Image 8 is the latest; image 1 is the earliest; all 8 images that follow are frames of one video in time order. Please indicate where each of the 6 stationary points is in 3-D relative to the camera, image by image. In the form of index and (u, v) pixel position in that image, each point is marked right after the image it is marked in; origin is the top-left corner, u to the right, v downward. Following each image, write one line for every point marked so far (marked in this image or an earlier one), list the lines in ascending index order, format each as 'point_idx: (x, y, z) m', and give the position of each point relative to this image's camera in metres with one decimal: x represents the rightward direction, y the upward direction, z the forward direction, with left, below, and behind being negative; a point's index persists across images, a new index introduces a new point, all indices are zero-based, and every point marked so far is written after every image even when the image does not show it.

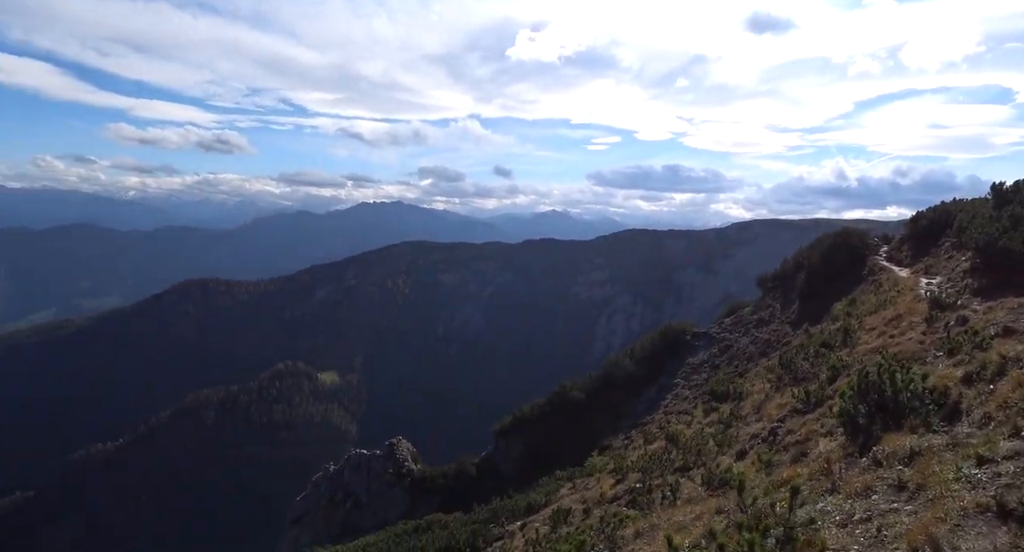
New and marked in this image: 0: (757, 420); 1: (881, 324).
0: (+5.5, -3.3, +17.1) m
1: (+9.7, -1.3, +19.9) m
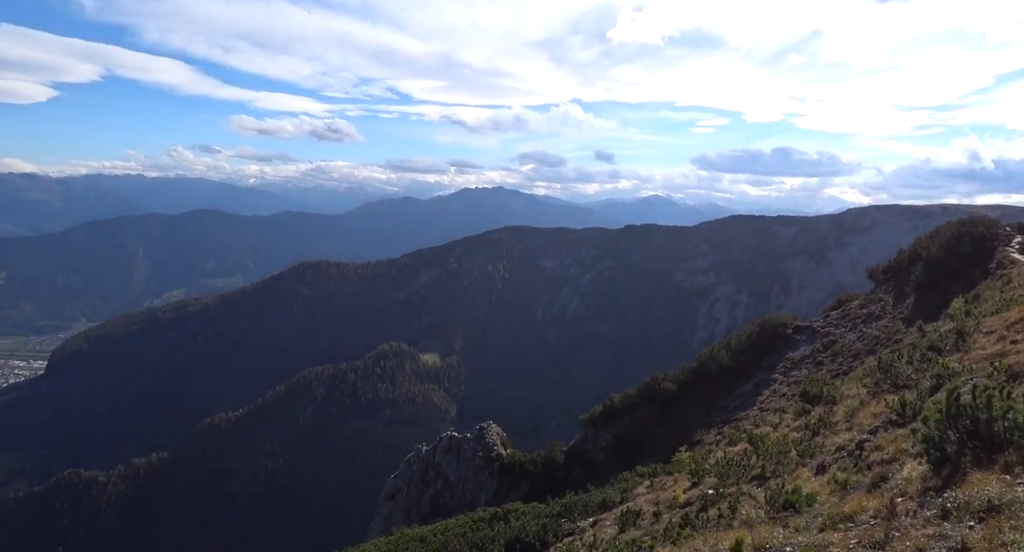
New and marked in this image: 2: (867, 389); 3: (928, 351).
0: (+6.8, -3.1, +15.6) m
1: (+11.4, -1.1, +17.7) m
2: (+8.8, -2.7, +18.9) m
3: (+10.5, -1.9, +19.3) m
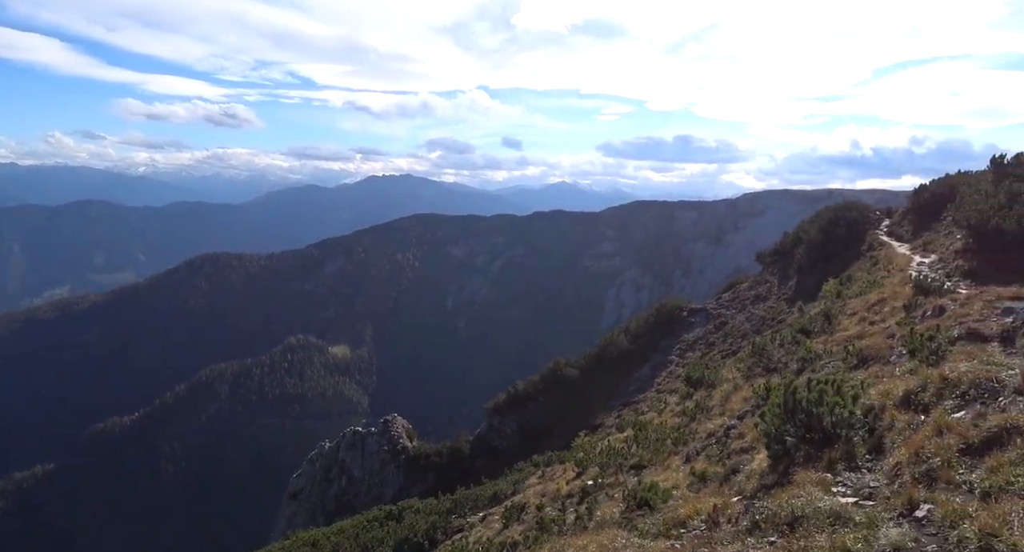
0: (+4.3, -2.9, +15.8) m
1: (+8.5, -0.8, +18.5) m
2: (+5.9, -2.4, +19.4) m
3: (+7.5, -1.5, +20.0) m
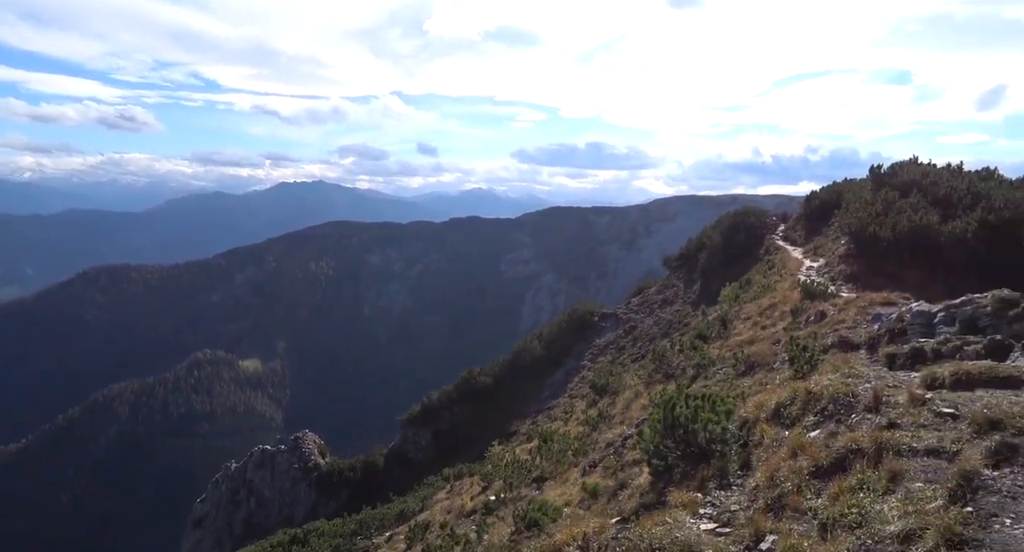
0: (+2.2, -3.1, +15.9) m
1: (+6.1, -0.9, +19.0) m
2: (+3.4, -2.6, +19.6) m
3: (+5.0, -1.7, +20.4) m
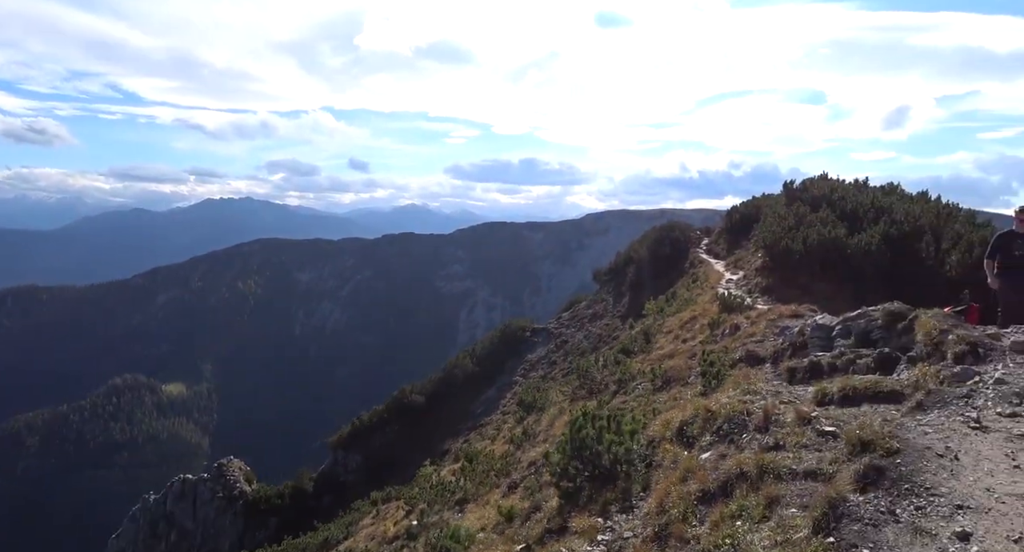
0: (+0.6, -3.4, +15.8) m
1: (+4.2, -1.3, +19.3) m
2: (+1.5, -3.0, +19.6) m
3: (+2.9, -2.1, +20.5) m
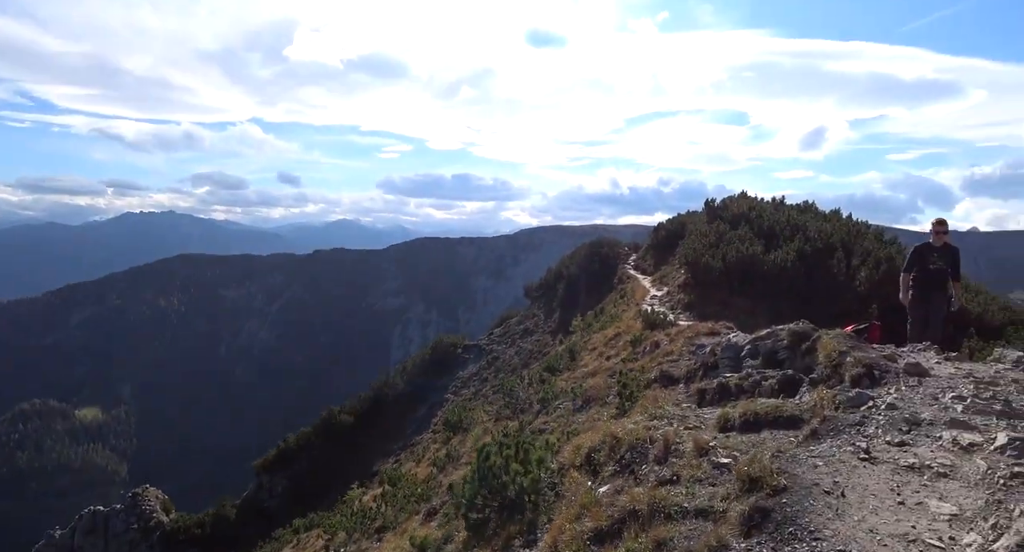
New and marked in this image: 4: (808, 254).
0: (-1.0, -3.8, +15.4) m
1: (+2.3, -1.7, +19.3) m
2: (-0.5, -3.5, +19.3) m
3: (+0.9, -2.6, +20.4) m
4: (+7.8, +0.6, +19.9) m
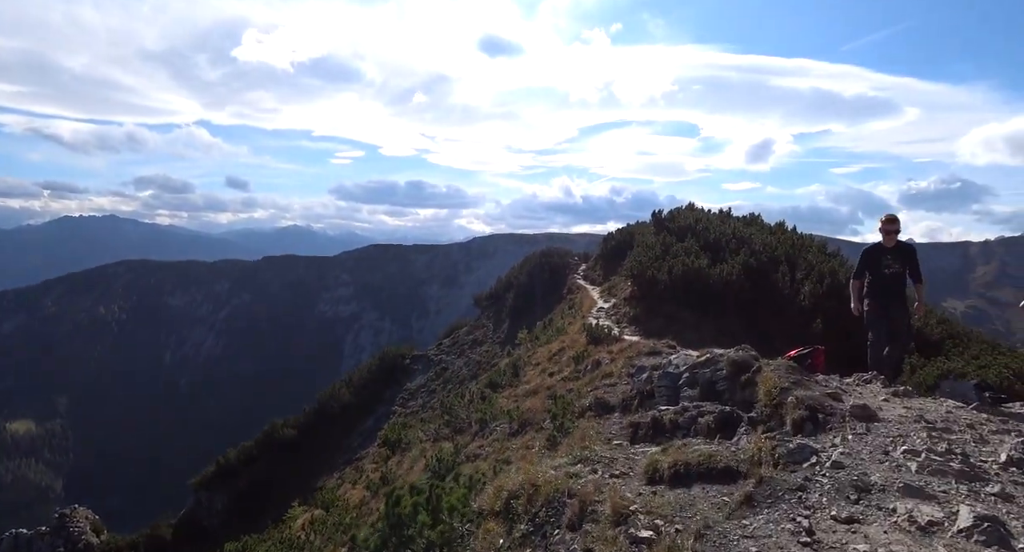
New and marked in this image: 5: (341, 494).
0: (-2.2, -4.1, +14.7) m
1: (+0.8, -2.1, +18.7) m
2: (-1.9, -3.8, +18.6) m
3: (-0.6, -2.9, +19.7) m
4: (+6.3, +0.2, +19.7) m
5: (-4.4, -5.6, +19.6) m
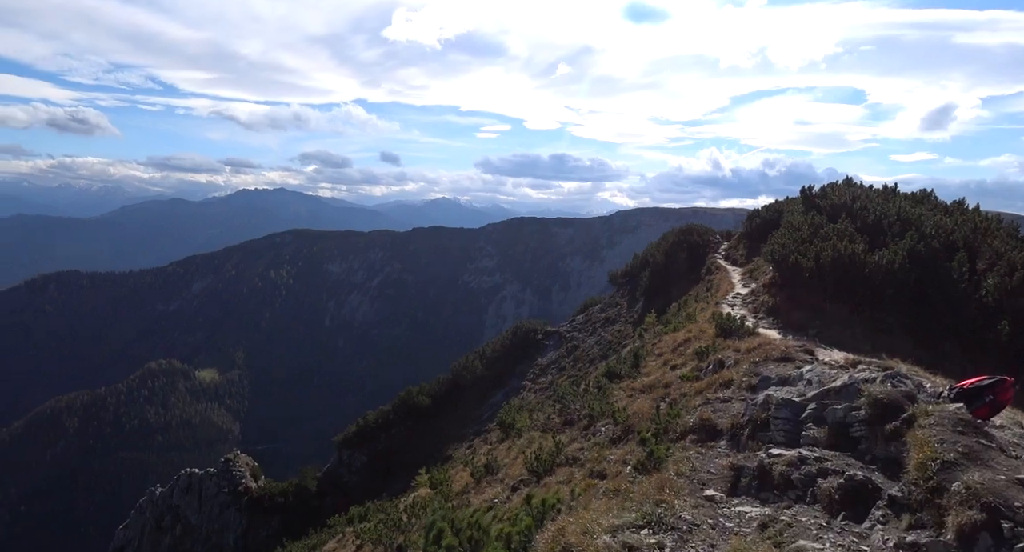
0: (-0.2, -3.7, +13.7) m
1: (+3.5, -1.6, +17.1) m
2: (+0.8, -3.3, +17.5) m
3: (+2.3, -2.4, +18.4) m
4: (+9.1, +0.5, +17.0) m
5: (-1.5, -5.0, +19.1) m
